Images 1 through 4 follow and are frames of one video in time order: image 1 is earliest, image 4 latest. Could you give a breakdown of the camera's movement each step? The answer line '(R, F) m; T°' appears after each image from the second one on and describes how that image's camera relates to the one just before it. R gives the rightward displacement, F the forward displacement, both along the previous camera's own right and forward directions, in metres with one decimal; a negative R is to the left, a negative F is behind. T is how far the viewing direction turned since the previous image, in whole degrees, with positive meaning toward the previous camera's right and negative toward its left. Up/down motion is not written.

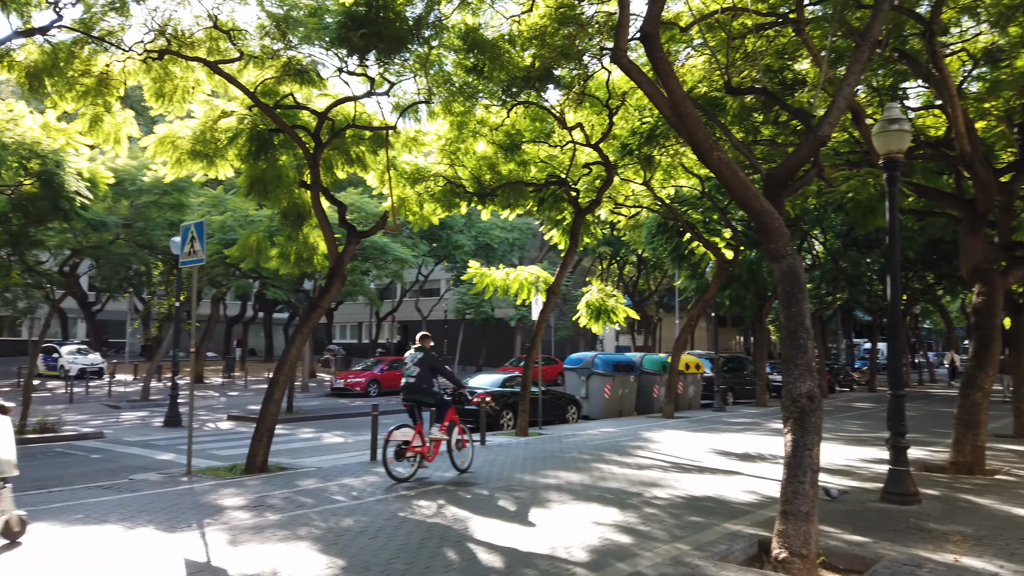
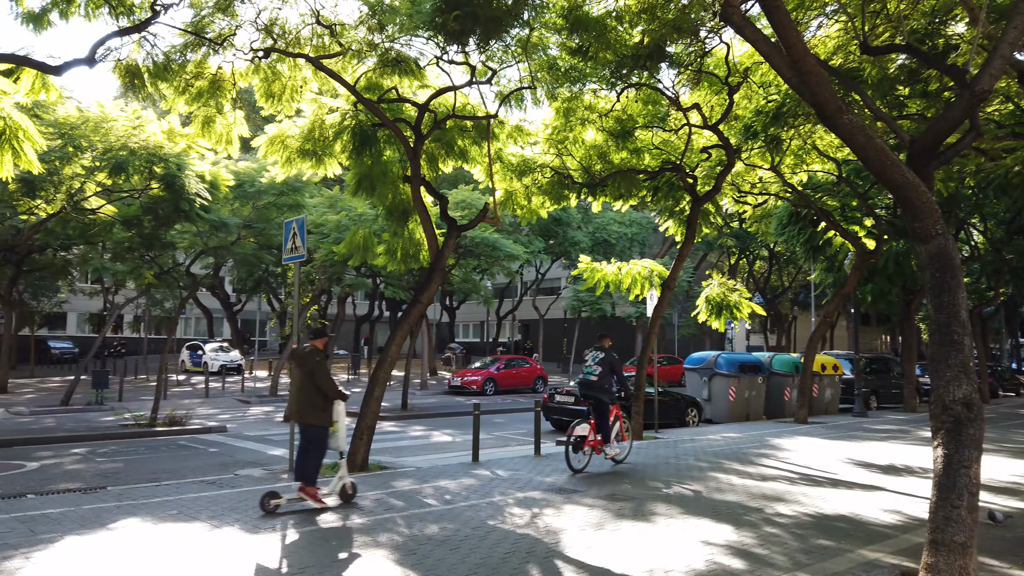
(+0.3, +0.7) m; -9°
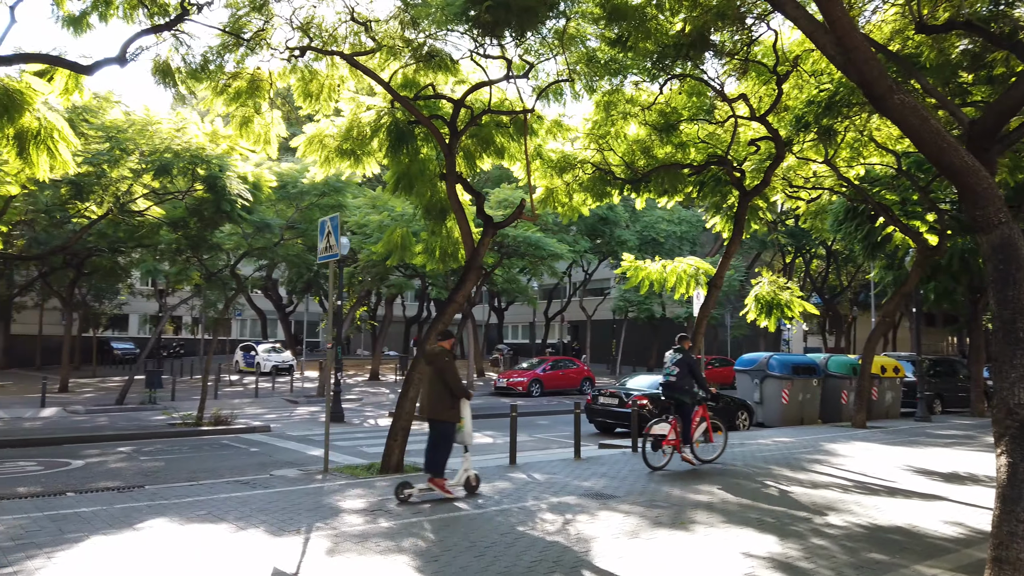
(+0.2, +0.3) m; -4°
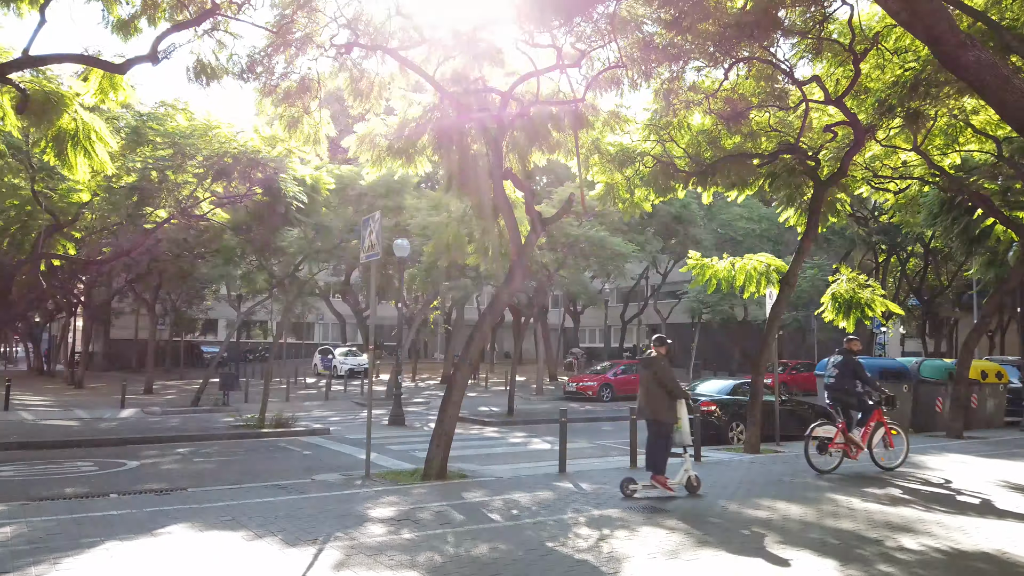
(+0.4, +0.5) m; -6°
